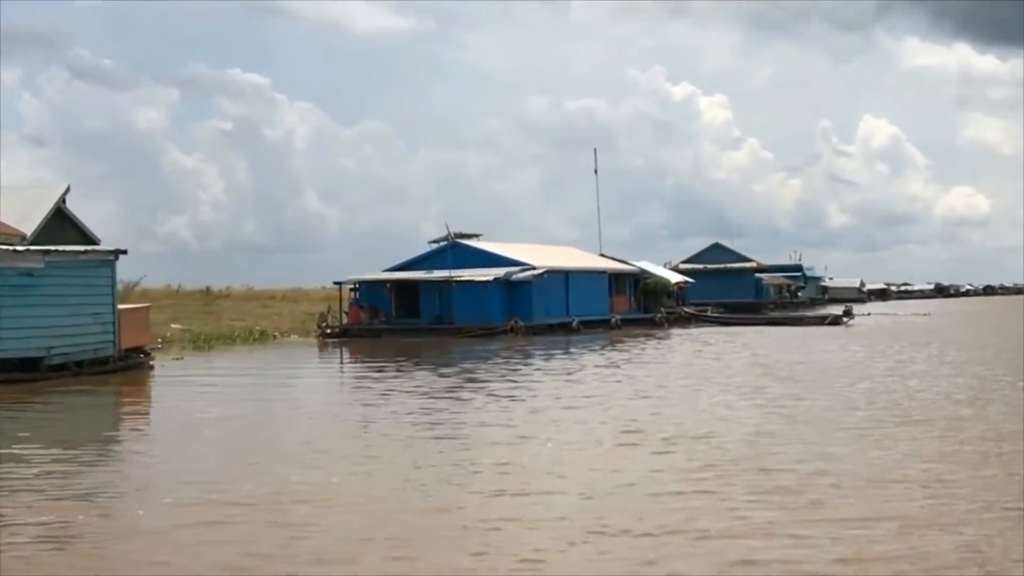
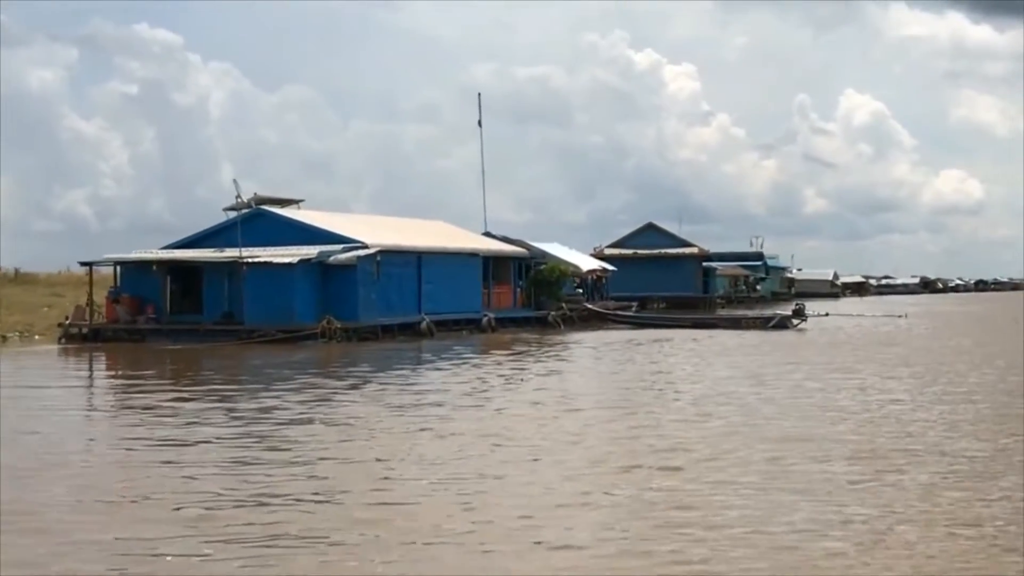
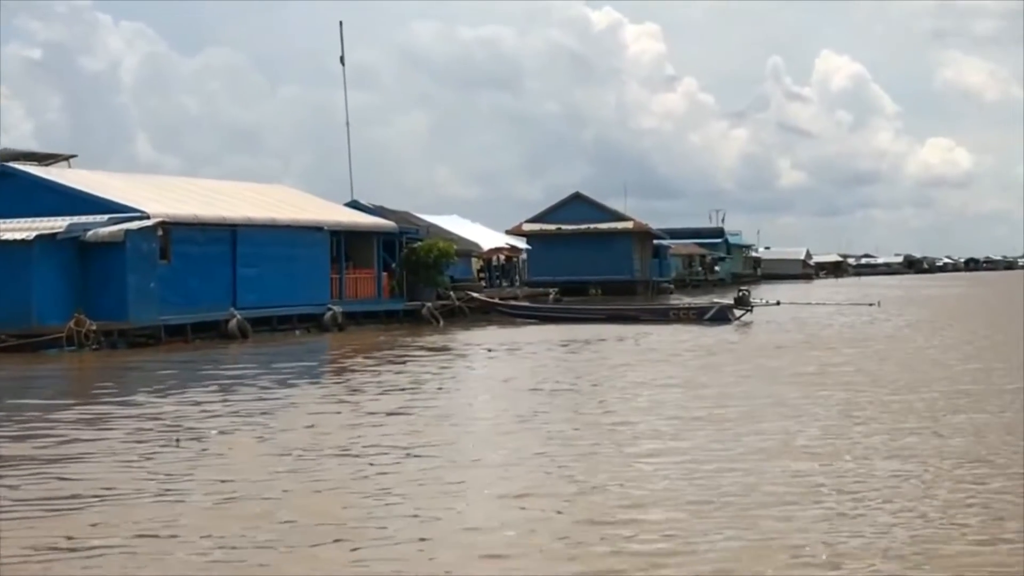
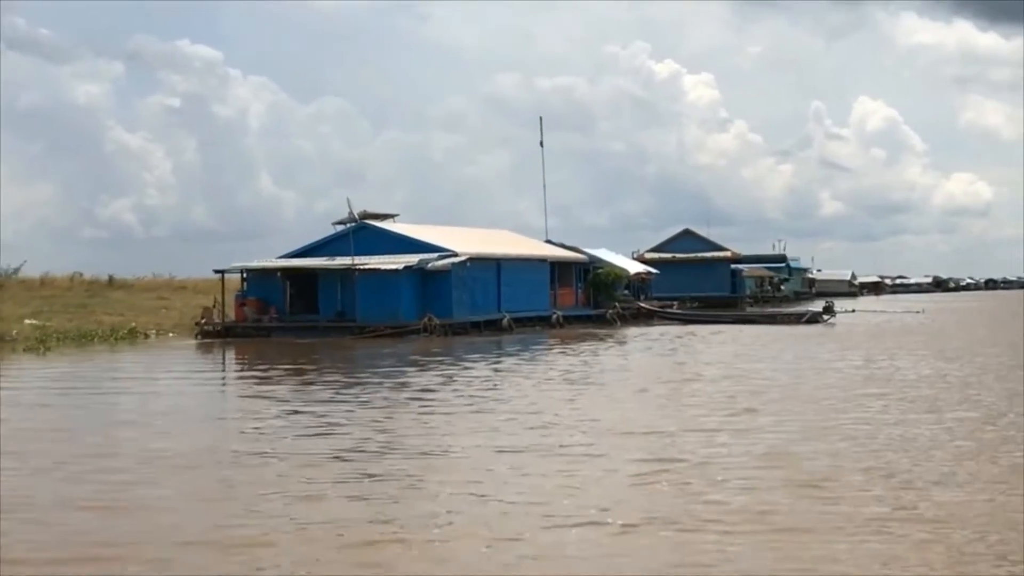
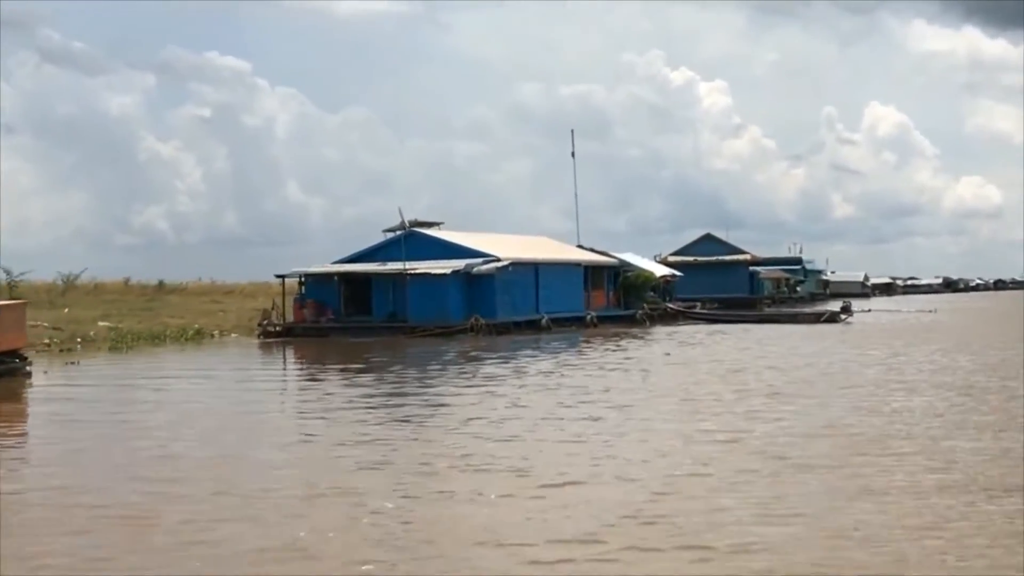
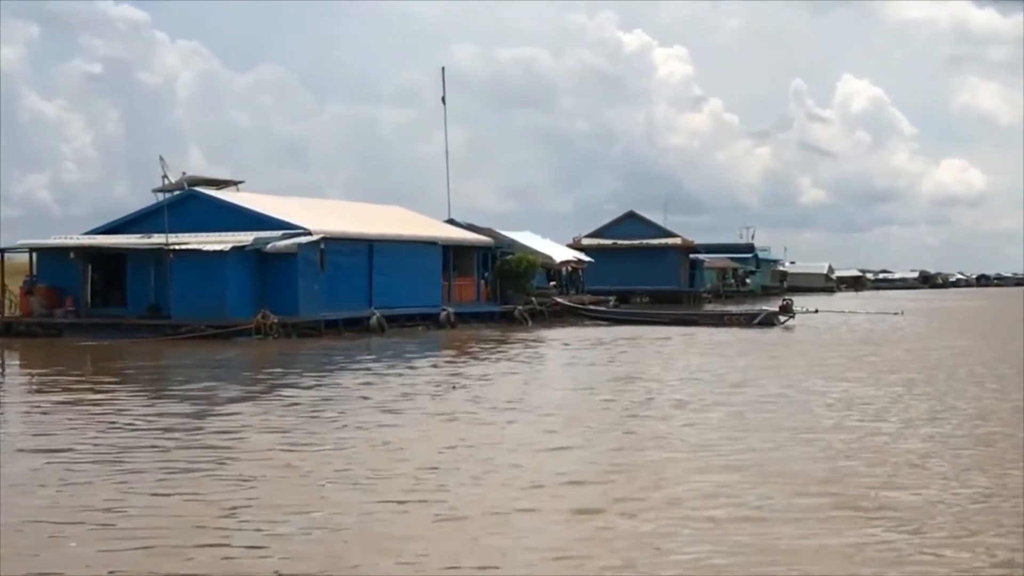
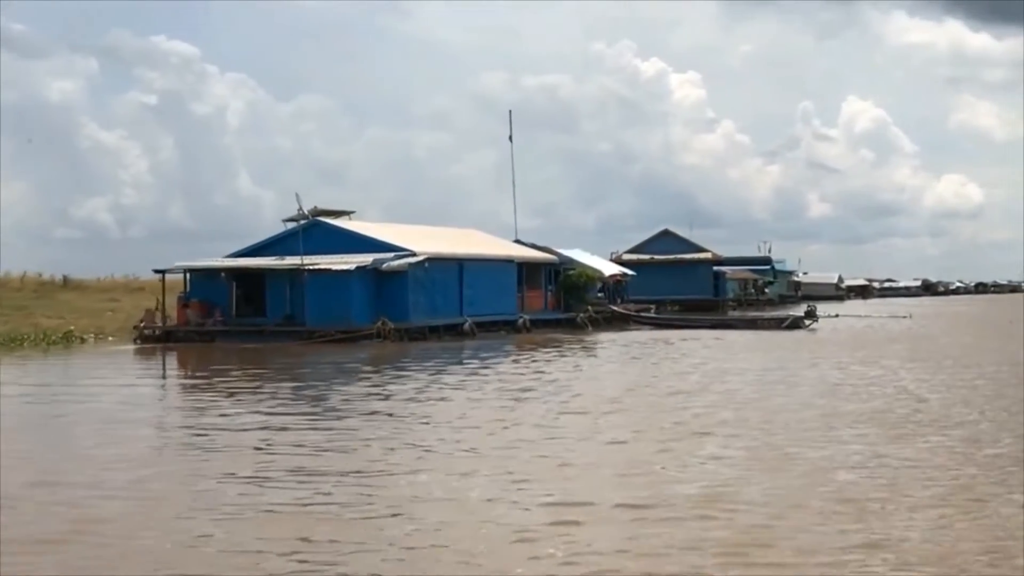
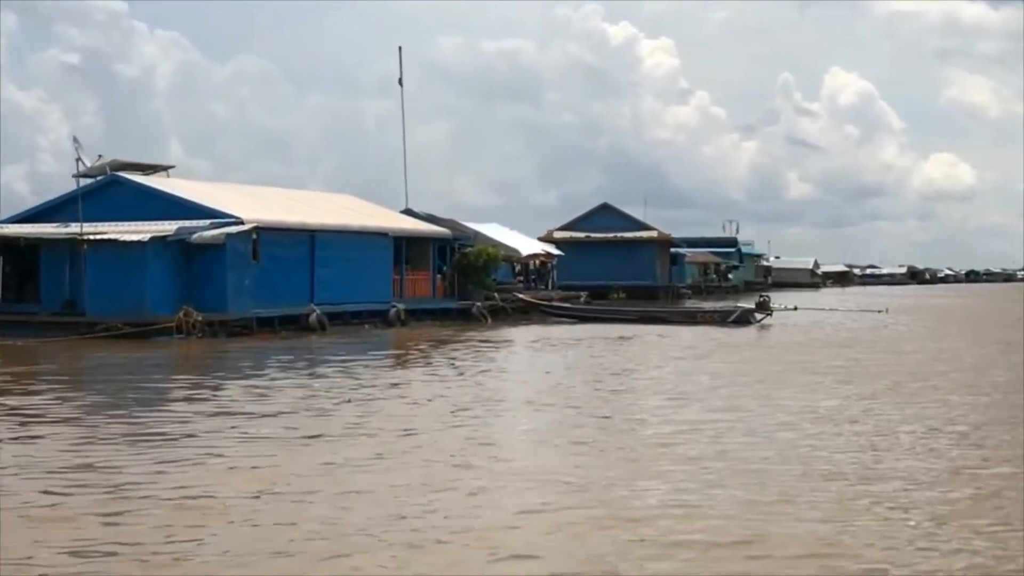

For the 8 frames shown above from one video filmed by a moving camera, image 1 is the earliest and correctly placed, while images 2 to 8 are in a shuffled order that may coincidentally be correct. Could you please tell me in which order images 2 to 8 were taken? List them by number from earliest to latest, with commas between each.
5, 4, 7, 2, 6, 8, 3
